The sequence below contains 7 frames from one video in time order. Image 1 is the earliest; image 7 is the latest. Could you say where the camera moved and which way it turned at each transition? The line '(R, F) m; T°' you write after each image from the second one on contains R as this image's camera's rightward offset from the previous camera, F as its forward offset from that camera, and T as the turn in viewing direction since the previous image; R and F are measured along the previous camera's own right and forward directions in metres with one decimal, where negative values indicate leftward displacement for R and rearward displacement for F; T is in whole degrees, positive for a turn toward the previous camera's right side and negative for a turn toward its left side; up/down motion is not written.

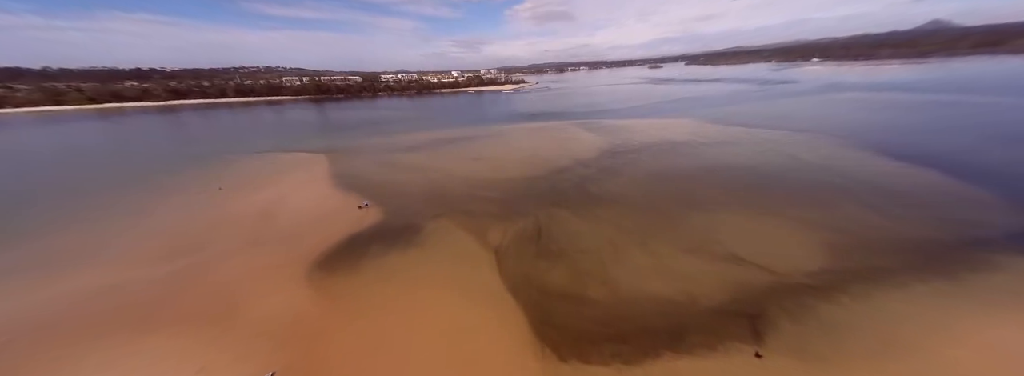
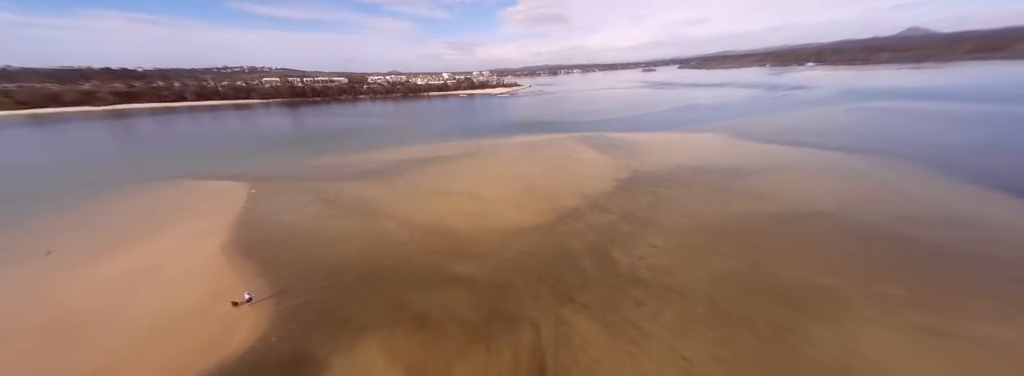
(+0.1, +2.0) m; +1°
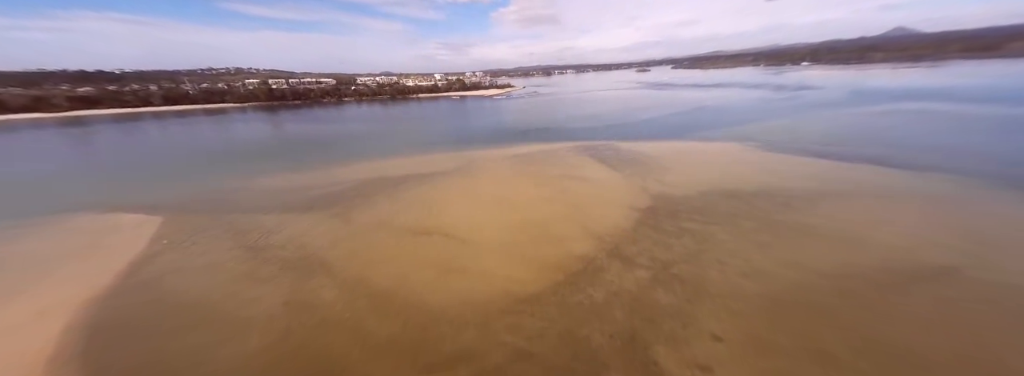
(+0.1, +1.3) m; +1°
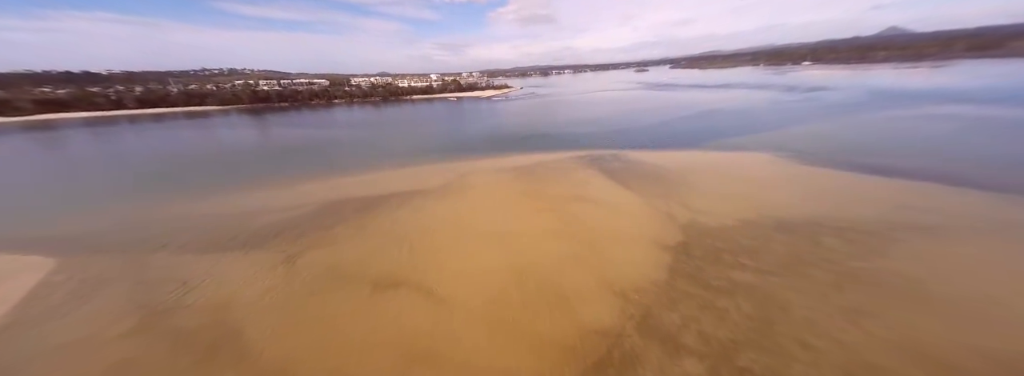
(0.0, +1.1) m; 0°
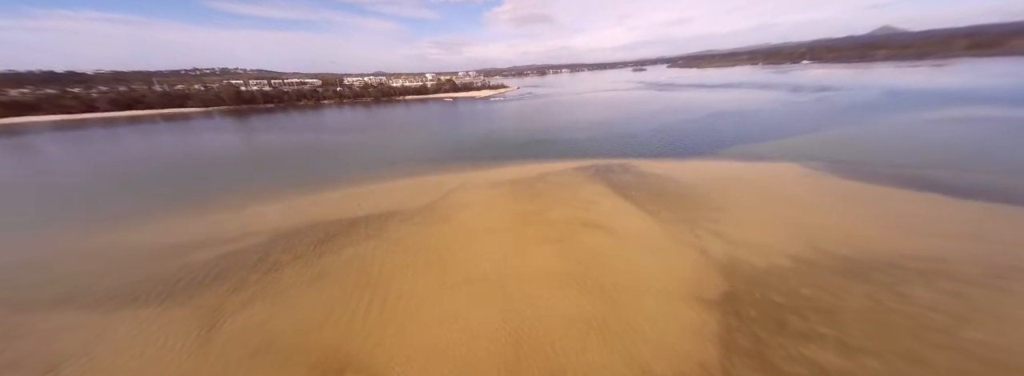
(0.0, +0.9) m; +1°
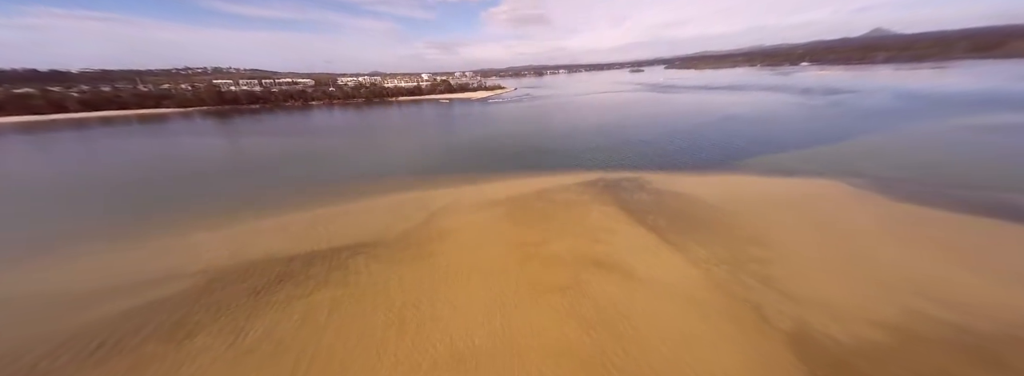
(0.0, +0.9) m; +1°
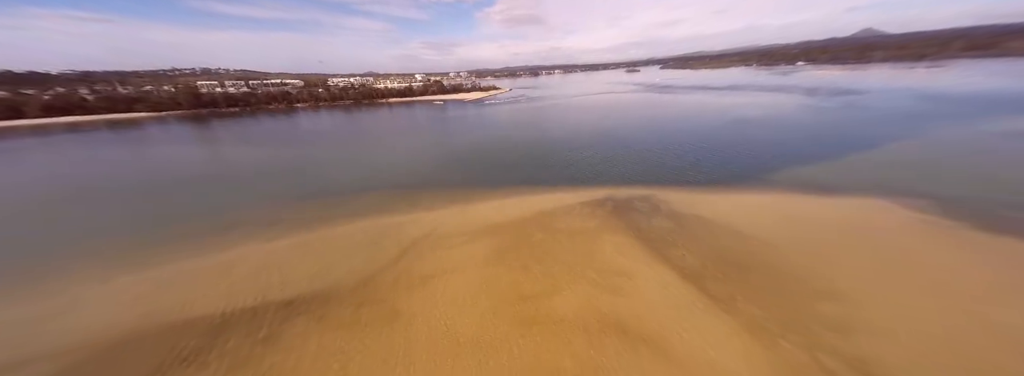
(0.0, +1.0) m; +1°
